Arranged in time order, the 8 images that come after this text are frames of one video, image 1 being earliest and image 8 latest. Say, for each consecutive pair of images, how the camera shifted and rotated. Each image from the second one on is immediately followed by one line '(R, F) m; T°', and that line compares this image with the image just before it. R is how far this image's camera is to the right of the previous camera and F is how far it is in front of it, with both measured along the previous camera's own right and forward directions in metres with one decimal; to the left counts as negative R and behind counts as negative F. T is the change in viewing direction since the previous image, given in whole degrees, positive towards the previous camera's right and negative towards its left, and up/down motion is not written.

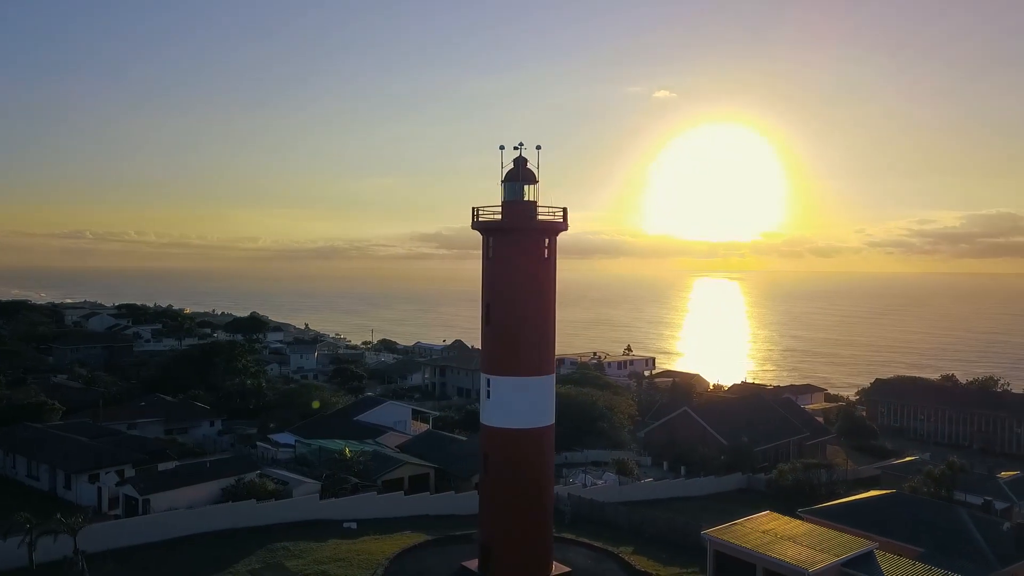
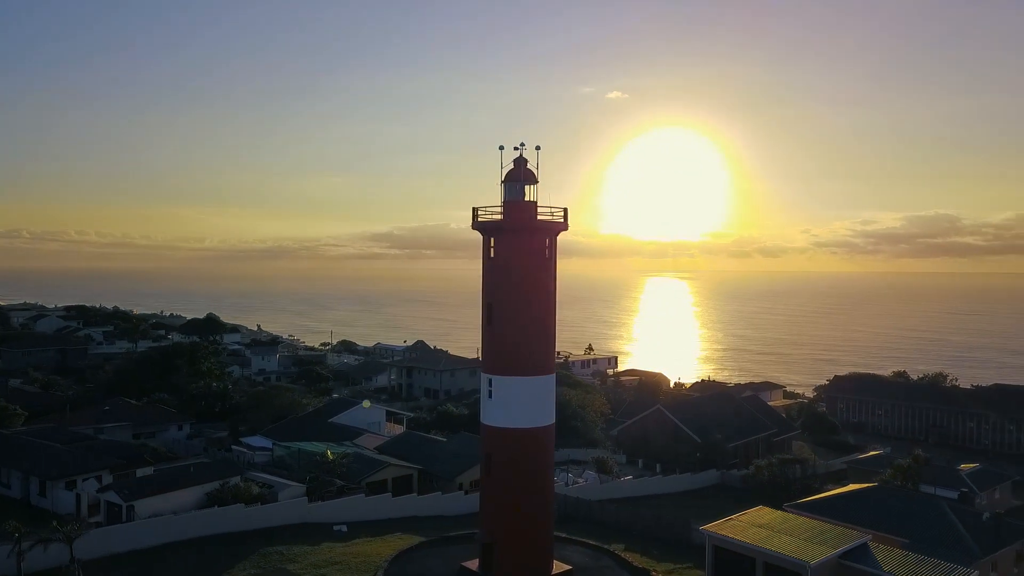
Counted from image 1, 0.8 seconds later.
(-0.8, 0.0) m; +3°
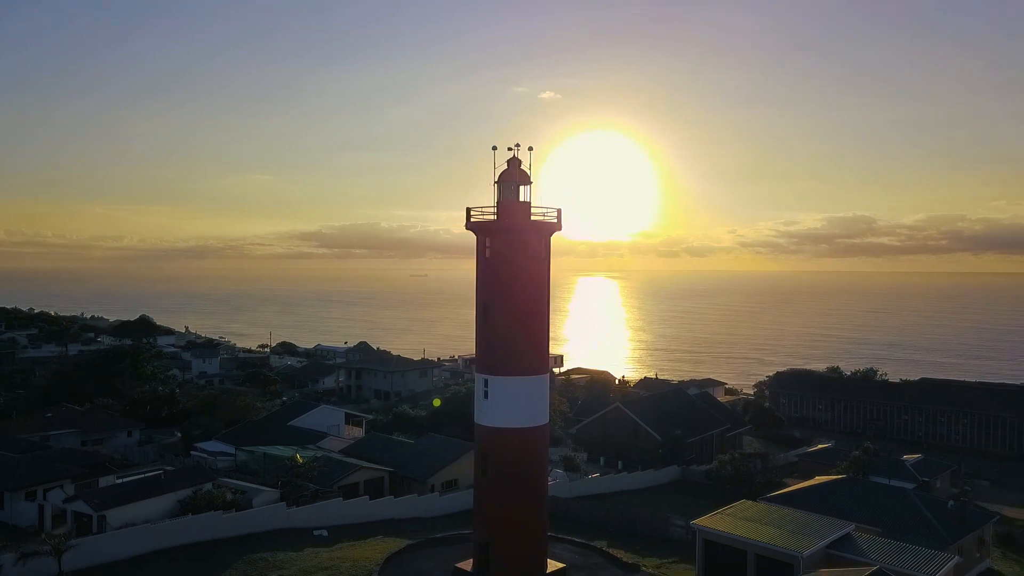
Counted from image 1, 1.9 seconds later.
(-1.1, 0.0) m; +4°
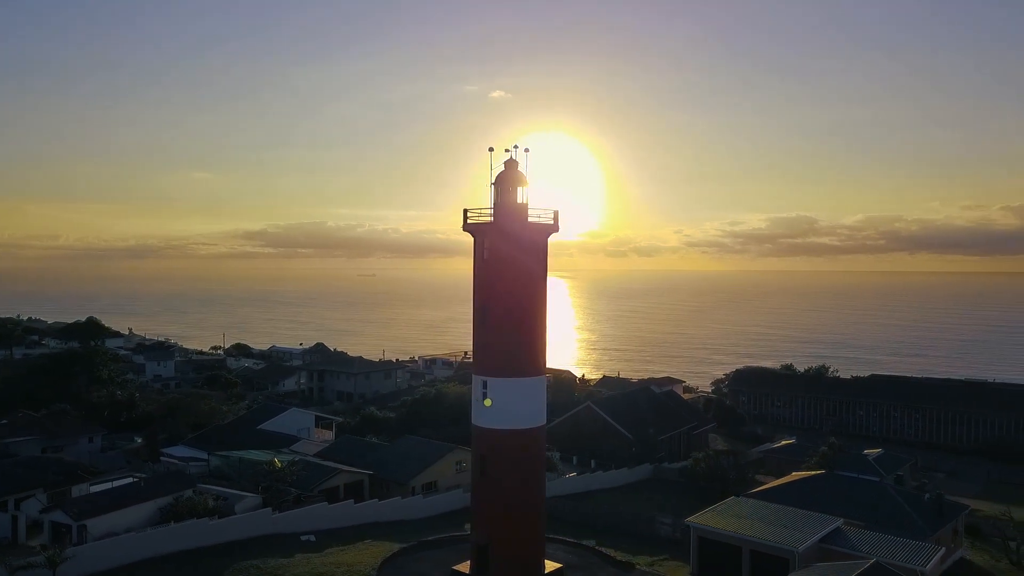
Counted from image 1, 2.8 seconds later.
(-0.8, 0.0) m; +3°
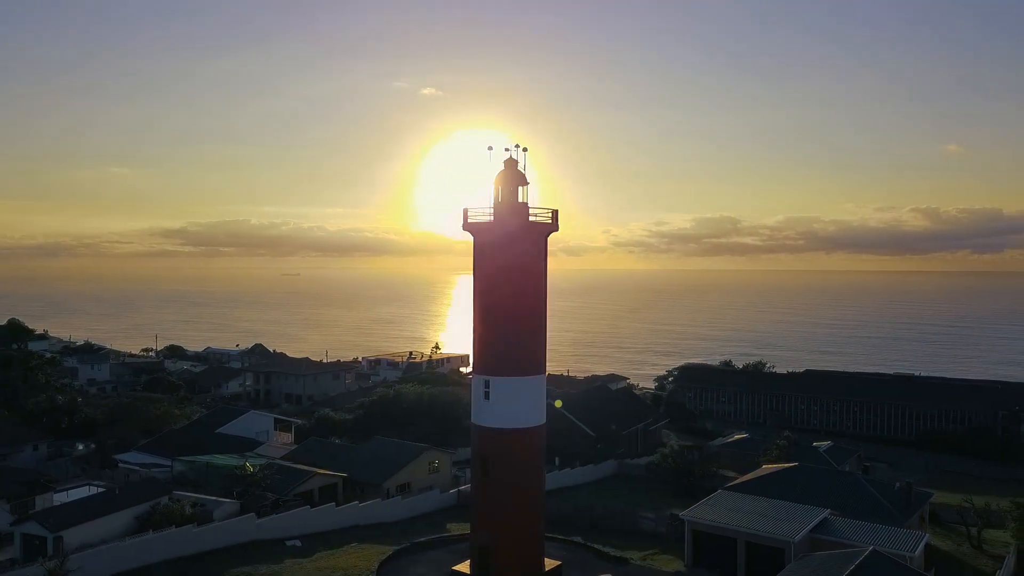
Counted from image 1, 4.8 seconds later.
(-1.2, 0.0) m; +4°
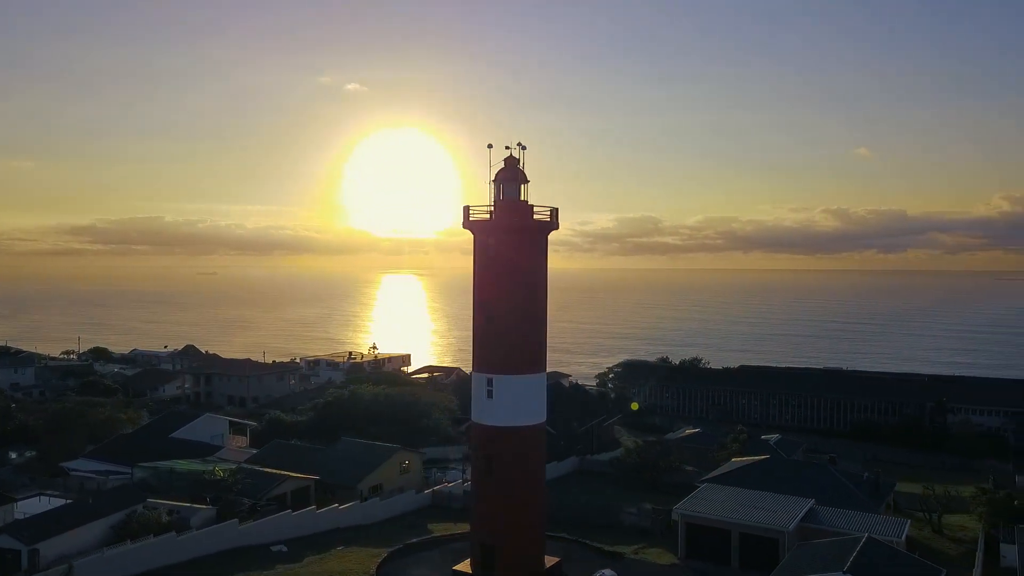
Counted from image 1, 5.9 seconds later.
(-1.3, 0.0) m; +5°
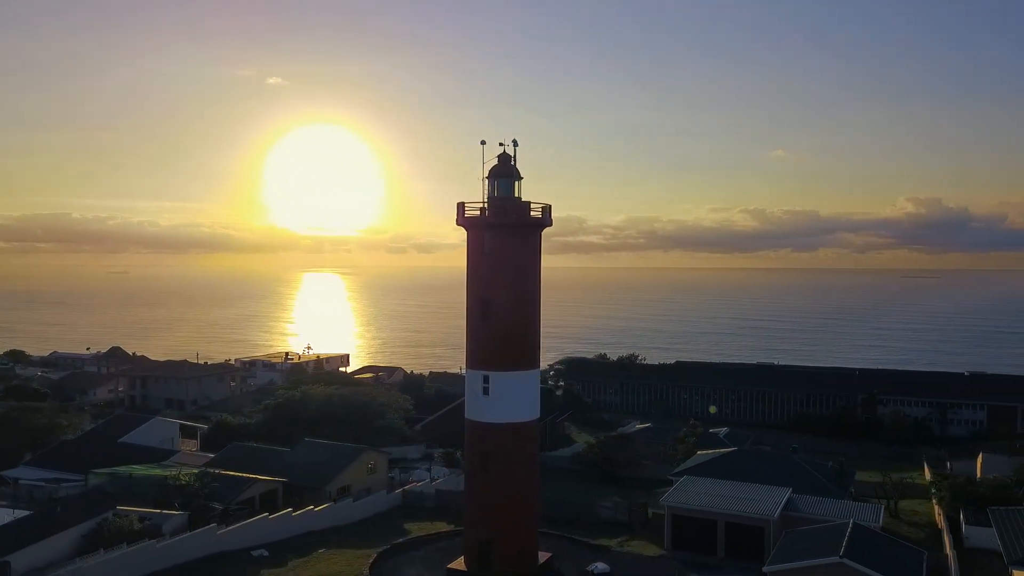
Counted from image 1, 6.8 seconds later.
(-1.2, 0.0) m; +5°
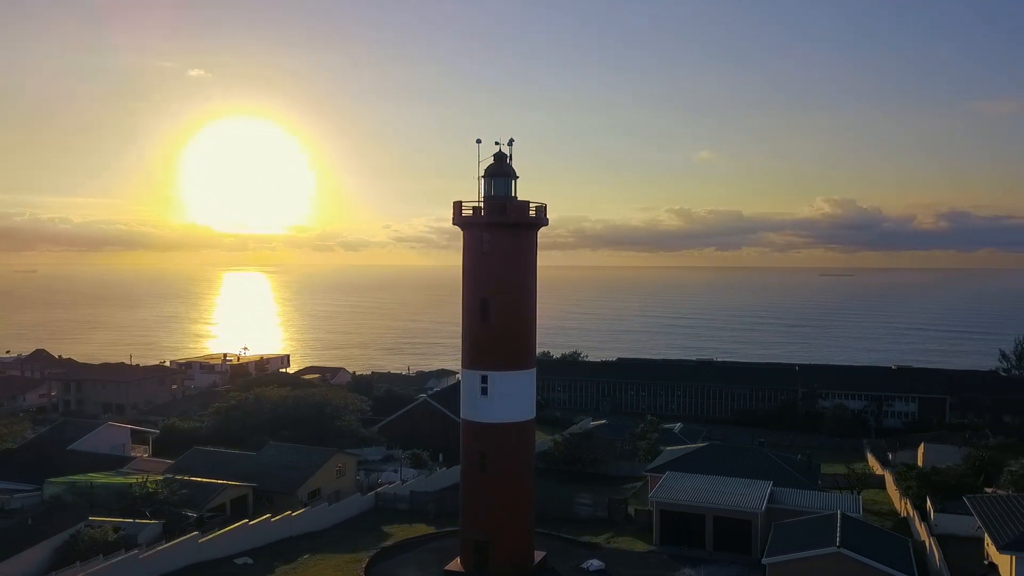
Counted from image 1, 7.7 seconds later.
(-1.1, 0.0) m; +5°
